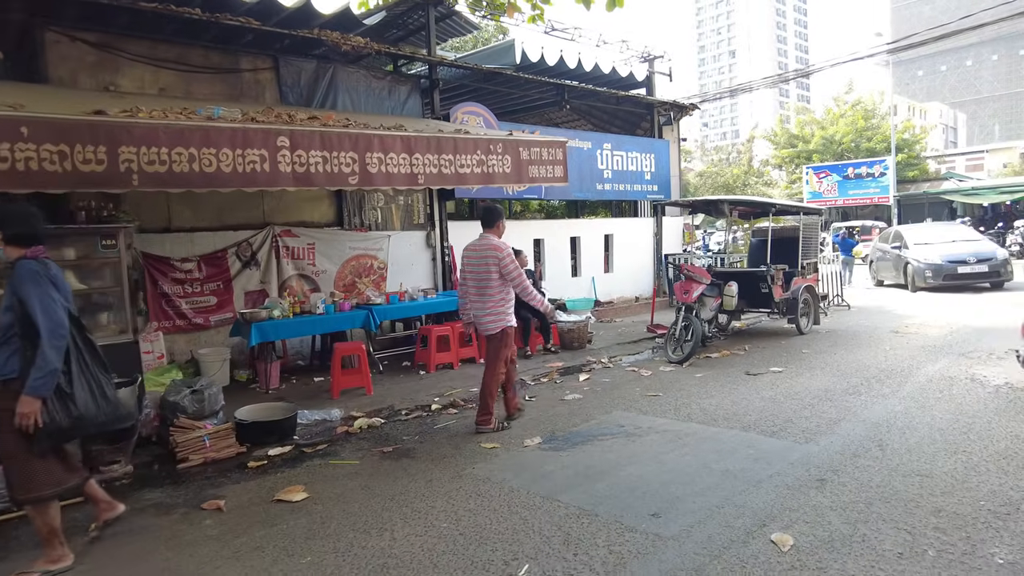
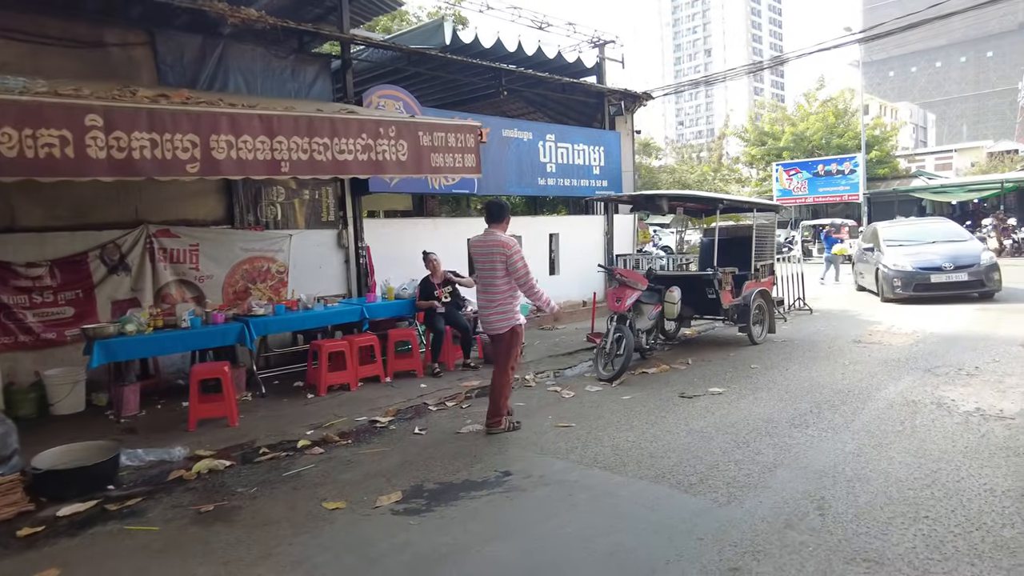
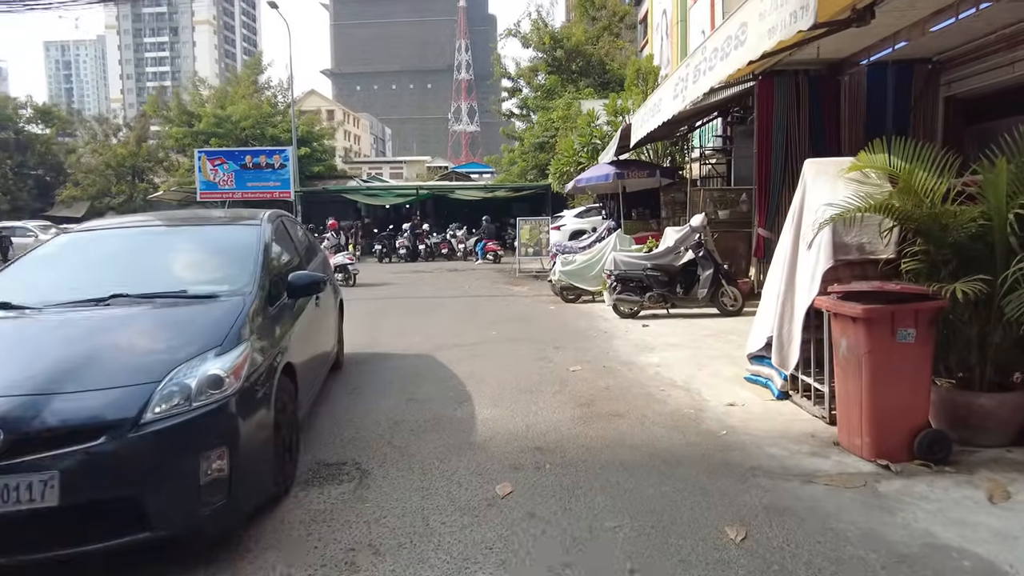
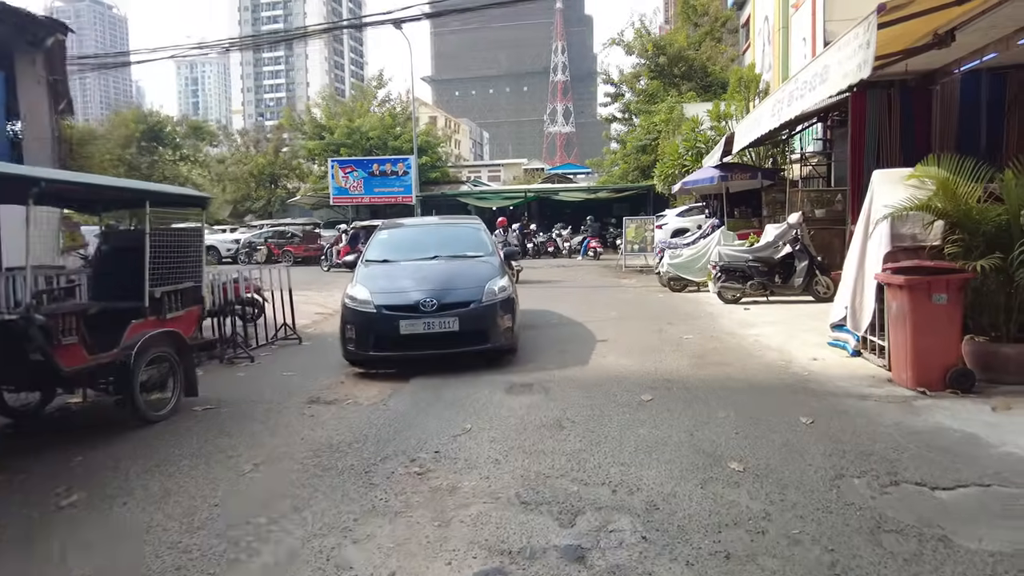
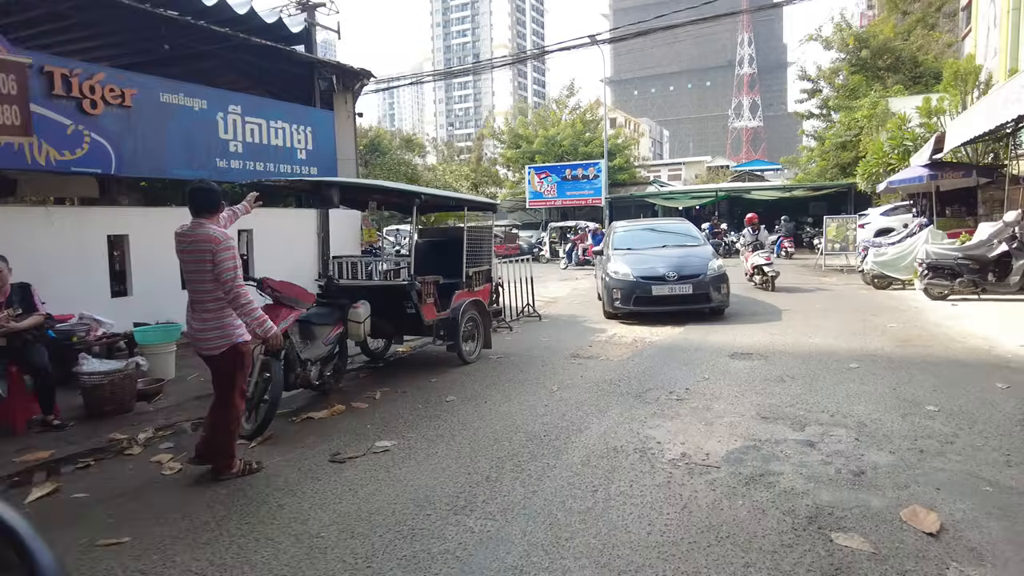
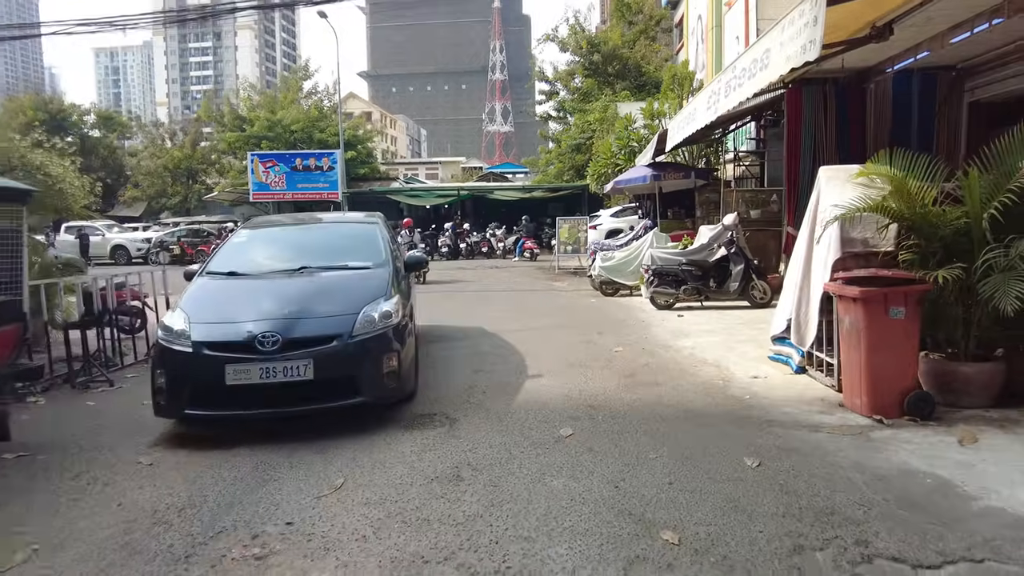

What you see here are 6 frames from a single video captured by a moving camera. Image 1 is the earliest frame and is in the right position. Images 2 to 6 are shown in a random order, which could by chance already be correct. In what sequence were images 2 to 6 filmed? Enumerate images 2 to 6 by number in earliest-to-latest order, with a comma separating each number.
2, 5, 4, 6, 3
